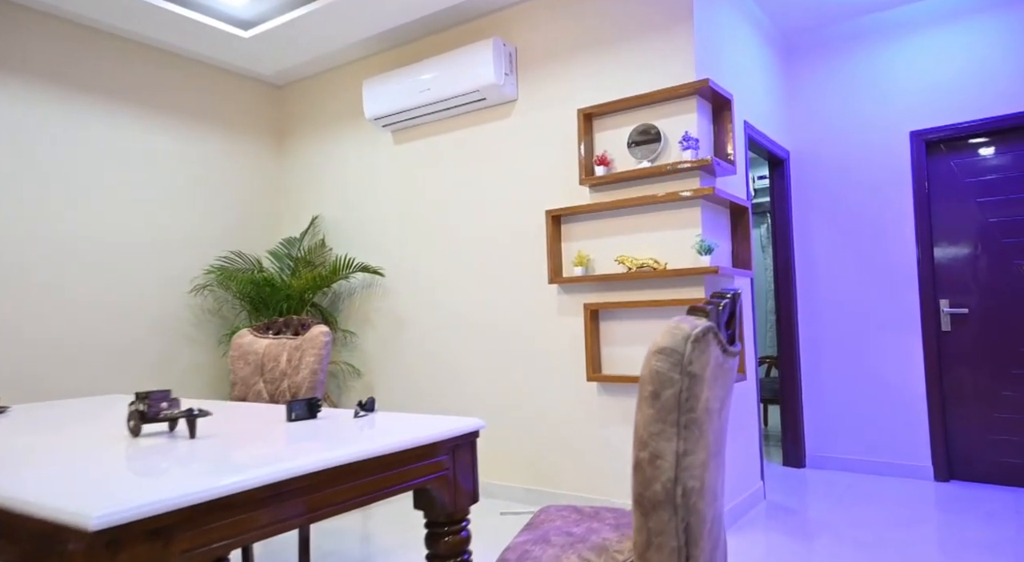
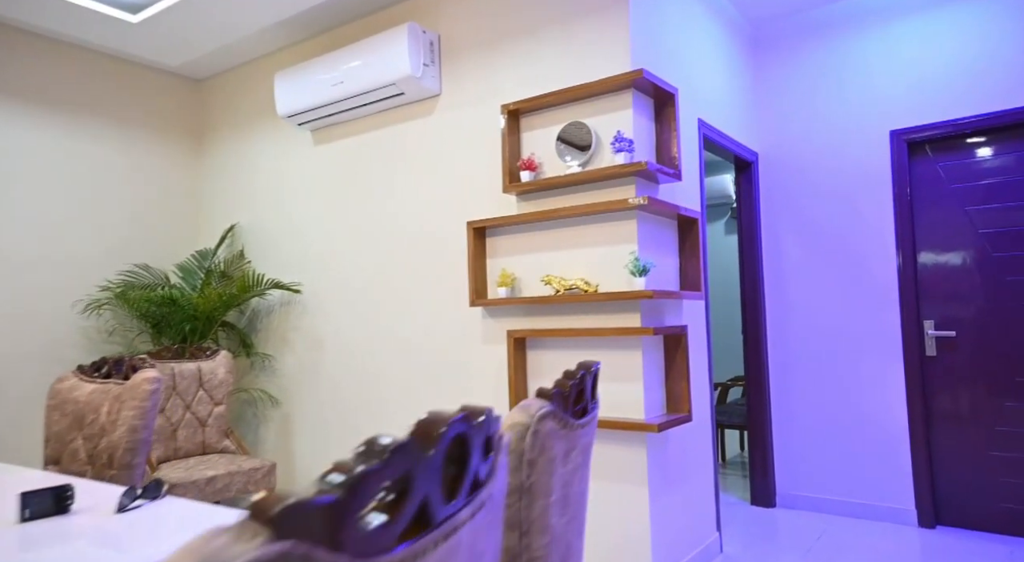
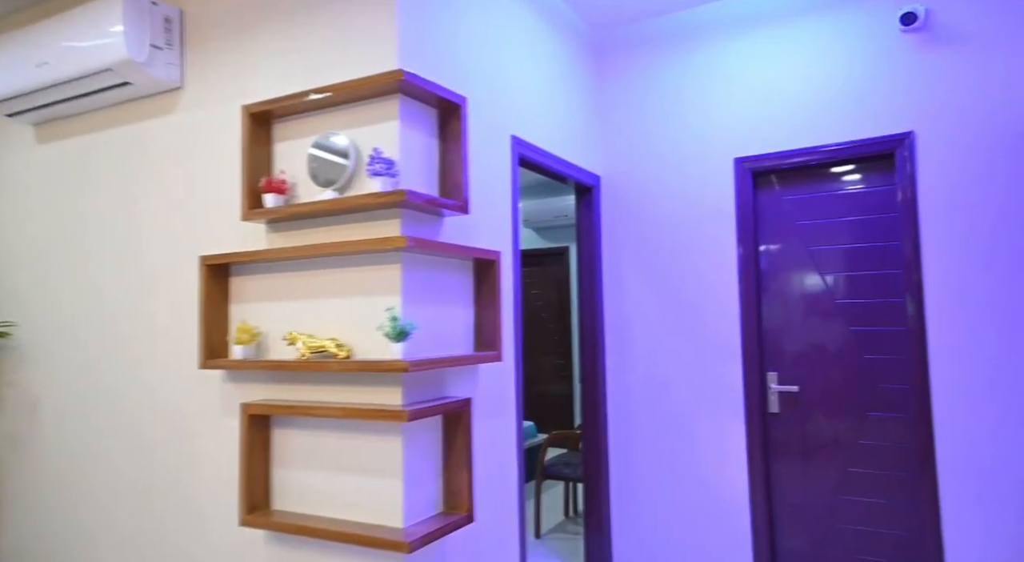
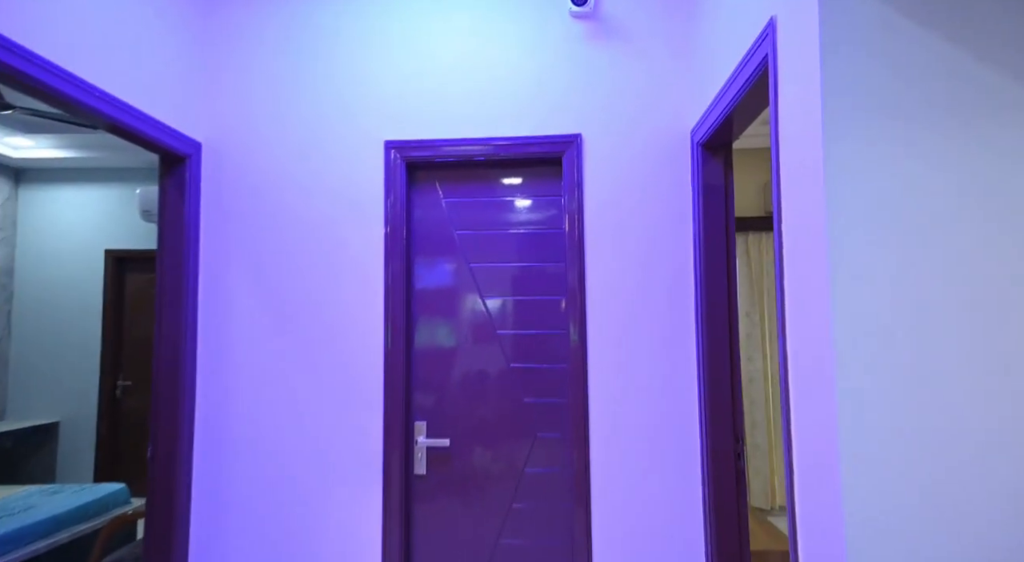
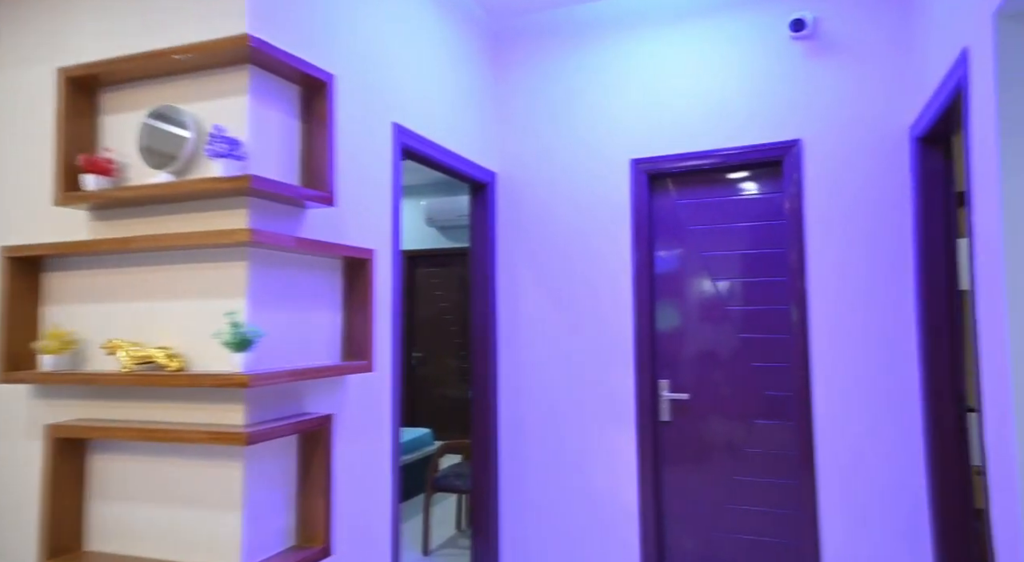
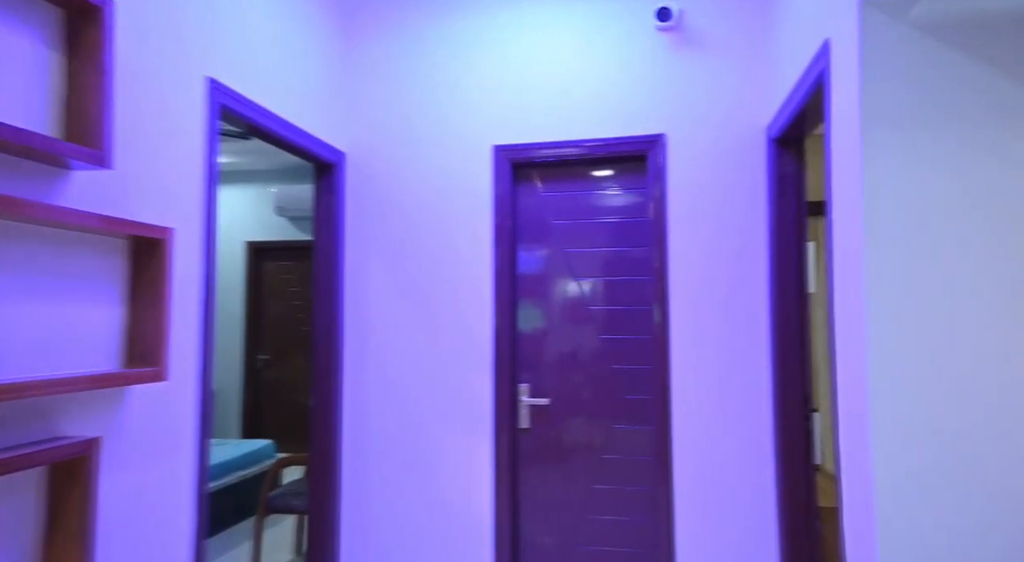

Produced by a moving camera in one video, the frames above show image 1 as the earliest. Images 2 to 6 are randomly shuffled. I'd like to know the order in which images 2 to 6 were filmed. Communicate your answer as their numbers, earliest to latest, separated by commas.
2, 3, 5, 6, 4
